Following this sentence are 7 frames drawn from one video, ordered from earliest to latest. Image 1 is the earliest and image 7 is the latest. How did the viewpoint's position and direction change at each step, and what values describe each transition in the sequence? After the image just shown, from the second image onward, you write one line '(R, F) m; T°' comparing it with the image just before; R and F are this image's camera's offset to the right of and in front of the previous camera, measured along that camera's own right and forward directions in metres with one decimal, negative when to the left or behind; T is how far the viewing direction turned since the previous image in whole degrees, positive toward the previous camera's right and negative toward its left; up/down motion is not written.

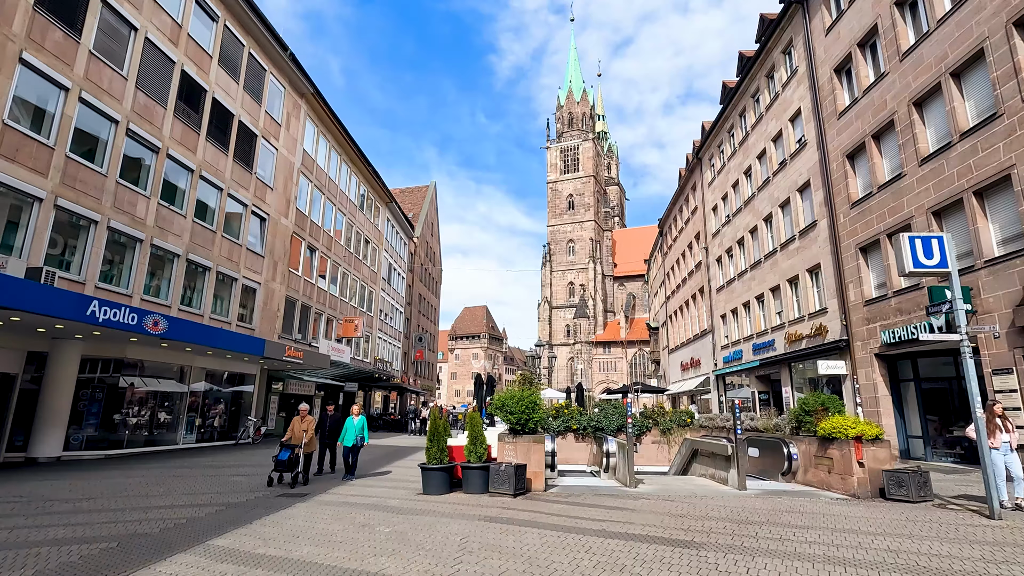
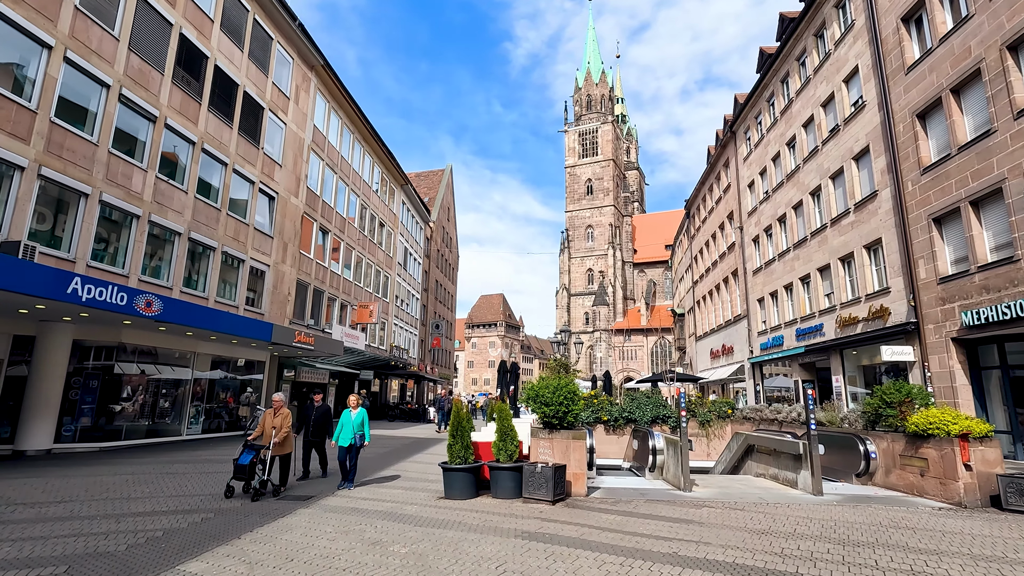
(-0.3, +1.4) m; -2°
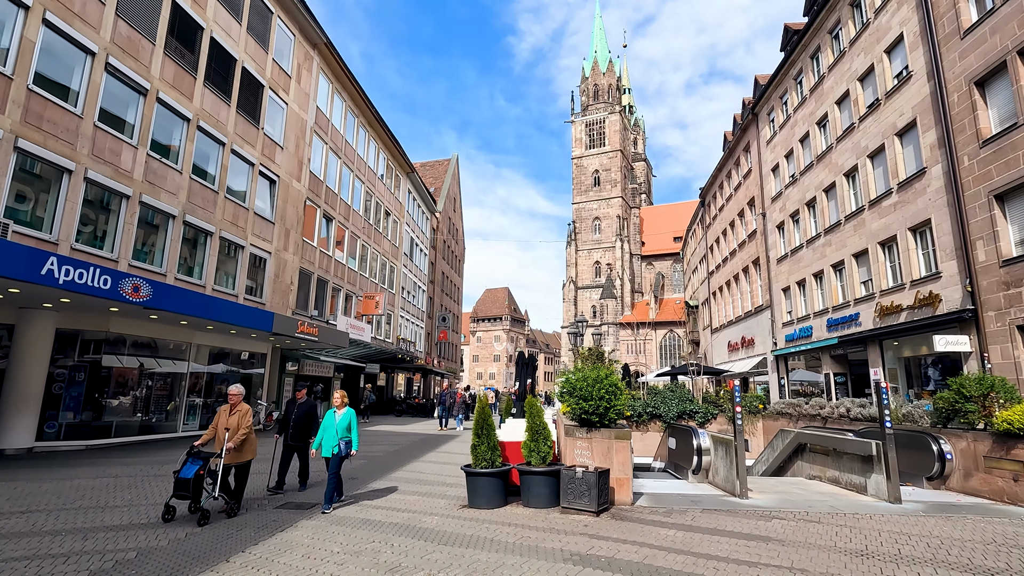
(-0.4, +1.1) m; 0°
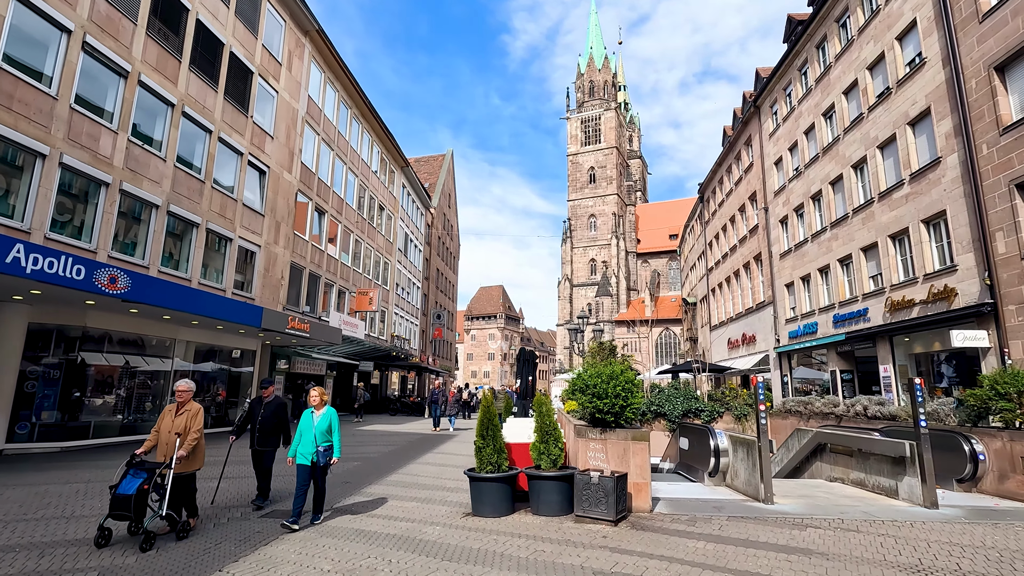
(-0.2, +0.6) m; +1°
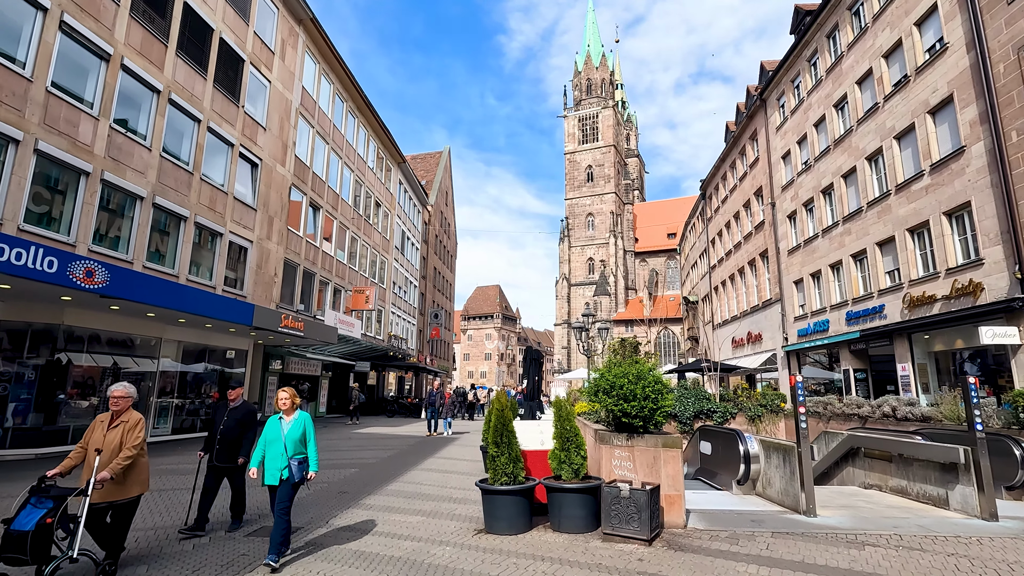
(-0.2, +0.7) m; 0°
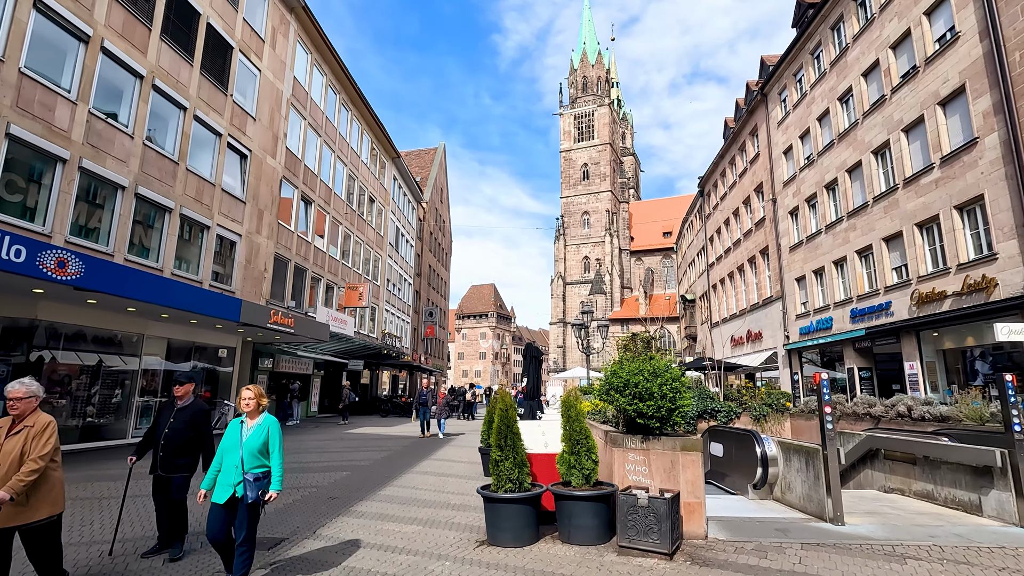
(-0.1, +0.5) m; +1°
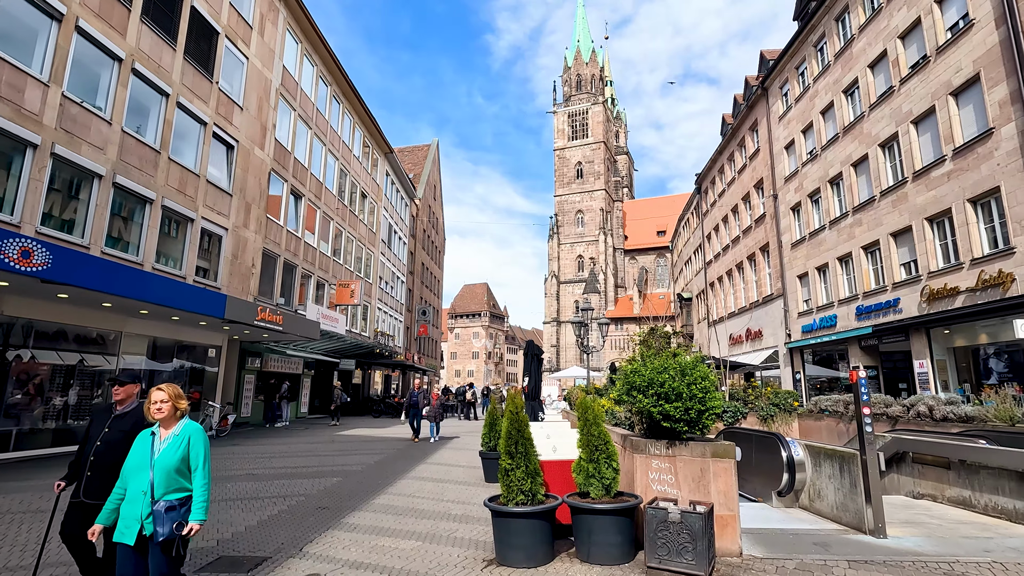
(-0.2, +0.6) m; +1°
